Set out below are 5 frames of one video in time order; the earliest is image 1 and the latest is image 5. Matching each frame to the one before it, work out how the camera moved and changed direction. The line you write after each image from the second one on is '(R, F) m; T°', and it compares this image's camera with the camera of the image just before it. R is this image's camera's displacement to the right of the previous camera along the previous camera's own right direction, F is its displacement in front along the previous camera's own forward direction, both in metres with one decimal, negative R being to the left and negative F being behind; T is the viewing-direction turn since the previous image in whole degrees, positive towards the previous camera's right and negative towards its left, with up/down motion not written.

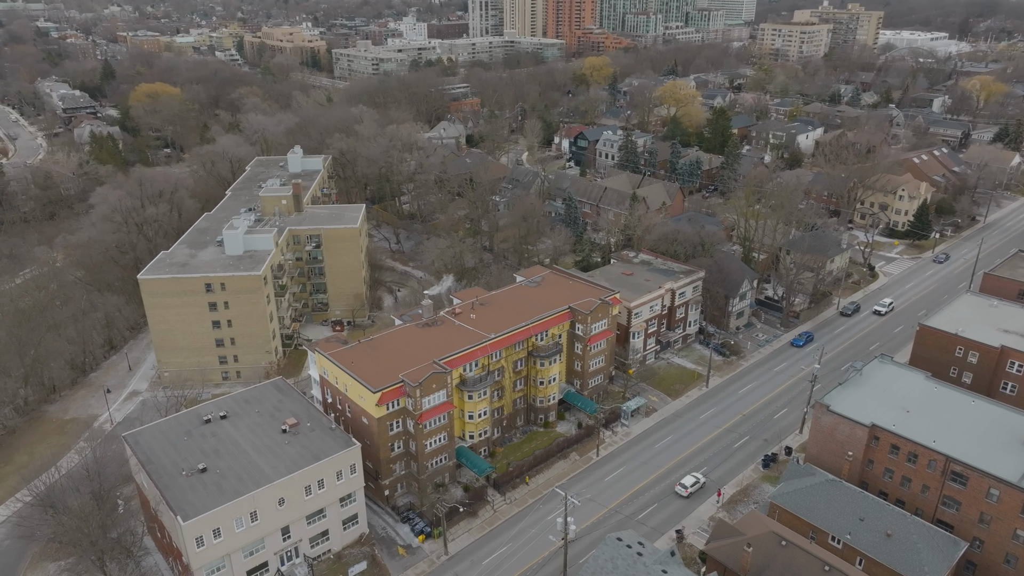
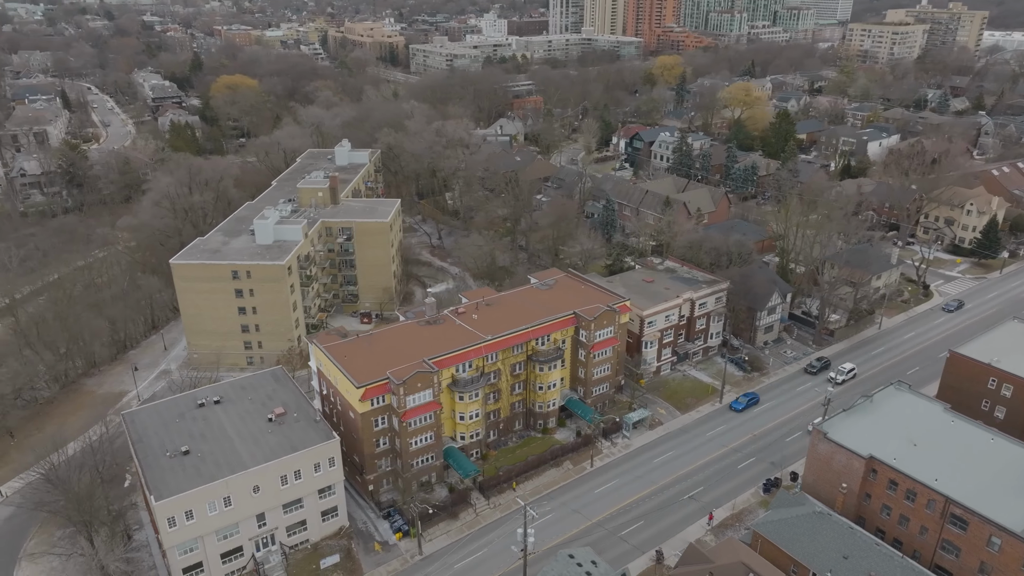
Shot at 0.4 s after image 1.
(+4.6, +0.8) m; -6°
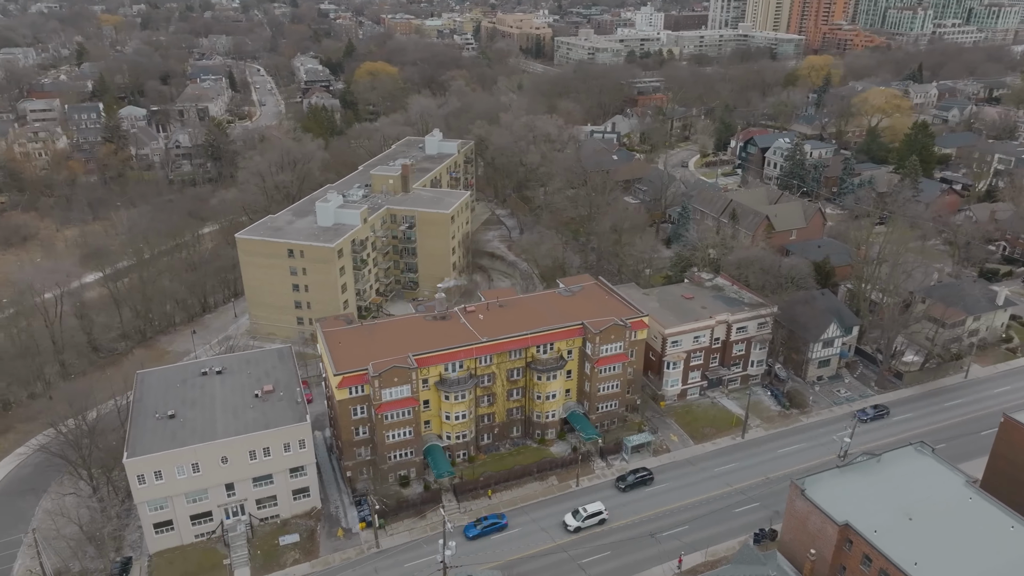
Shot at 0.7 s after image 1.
(+8.5, +2.0) m; -12°
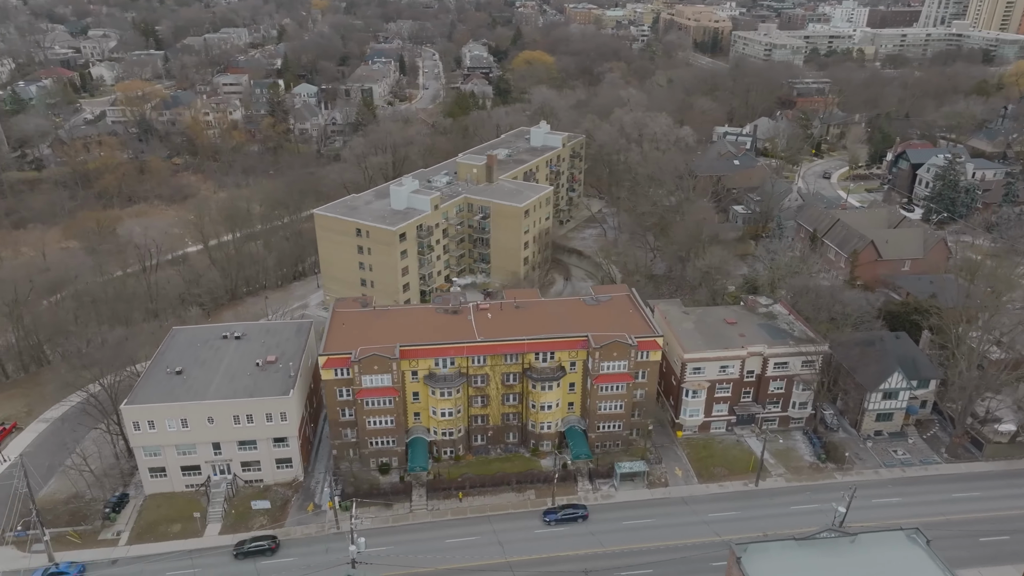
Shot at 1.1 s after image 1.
(+9.6, +2.6) m; -14°
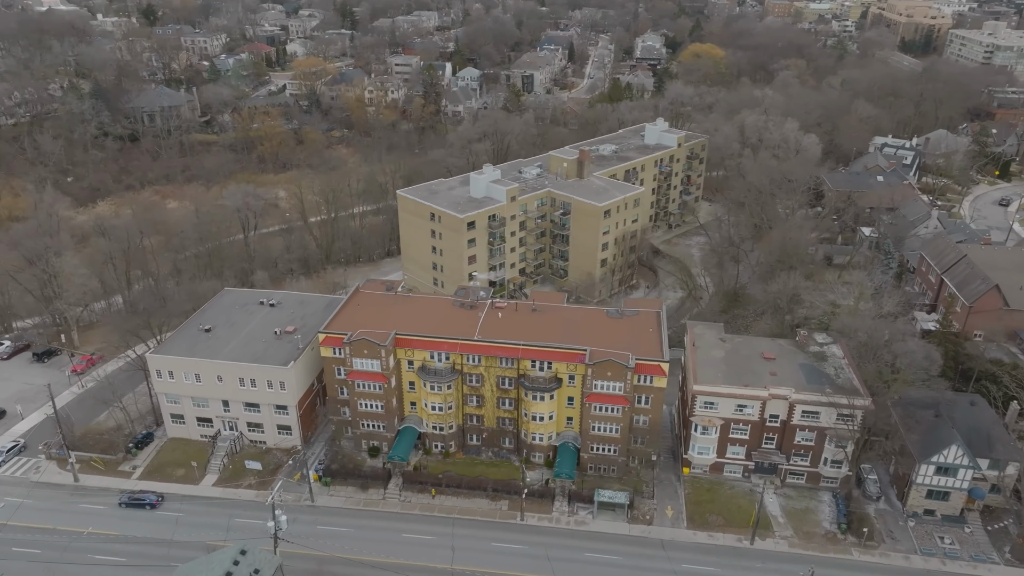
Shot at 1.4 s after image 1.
(+9.5, +2.7) m; -14°
